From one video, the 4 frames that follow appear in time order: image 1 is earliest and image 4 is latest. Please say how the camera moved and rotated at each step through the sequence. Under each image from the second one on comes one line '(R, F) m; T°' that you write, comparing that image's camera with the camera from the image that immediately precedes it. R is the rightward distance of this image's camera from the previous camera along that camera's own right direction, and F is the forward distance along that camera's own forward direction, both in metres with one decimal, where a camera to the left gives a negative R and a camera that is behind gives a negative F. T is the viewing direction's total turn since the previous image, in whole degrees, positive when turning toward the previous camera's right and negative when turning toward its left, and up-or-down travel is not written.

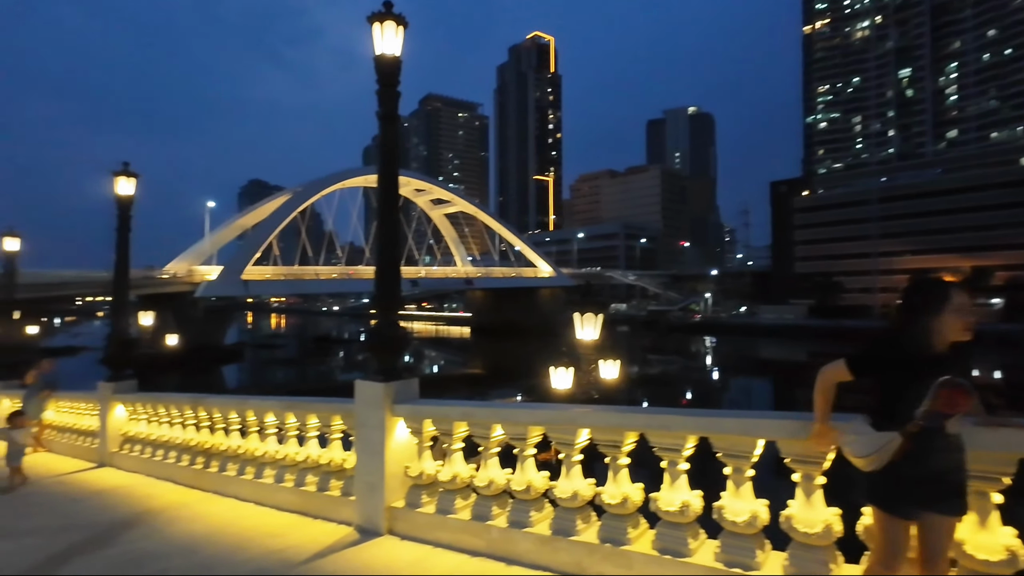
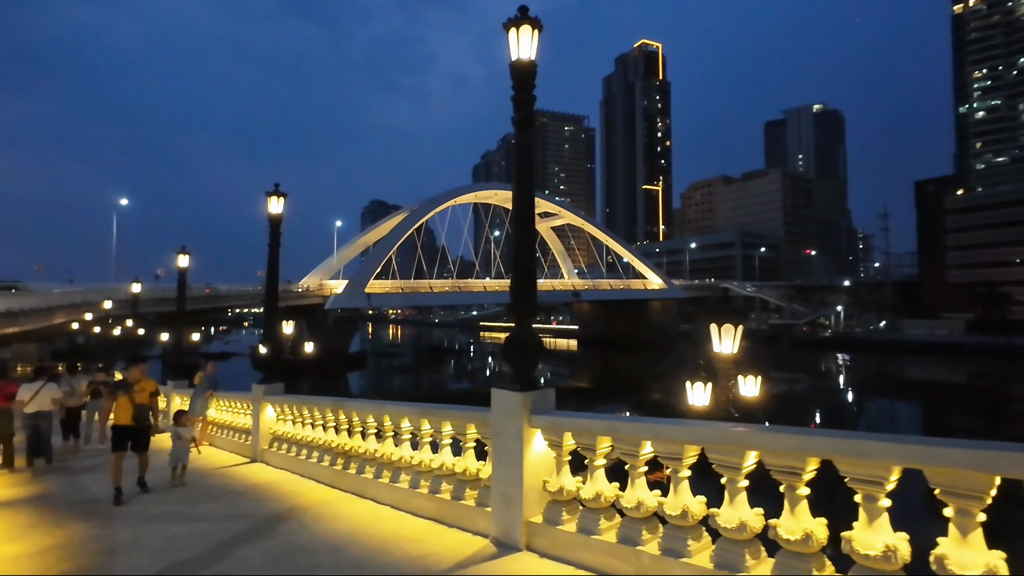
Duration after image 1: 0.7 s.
(-0.4, +0.2) m; -11°
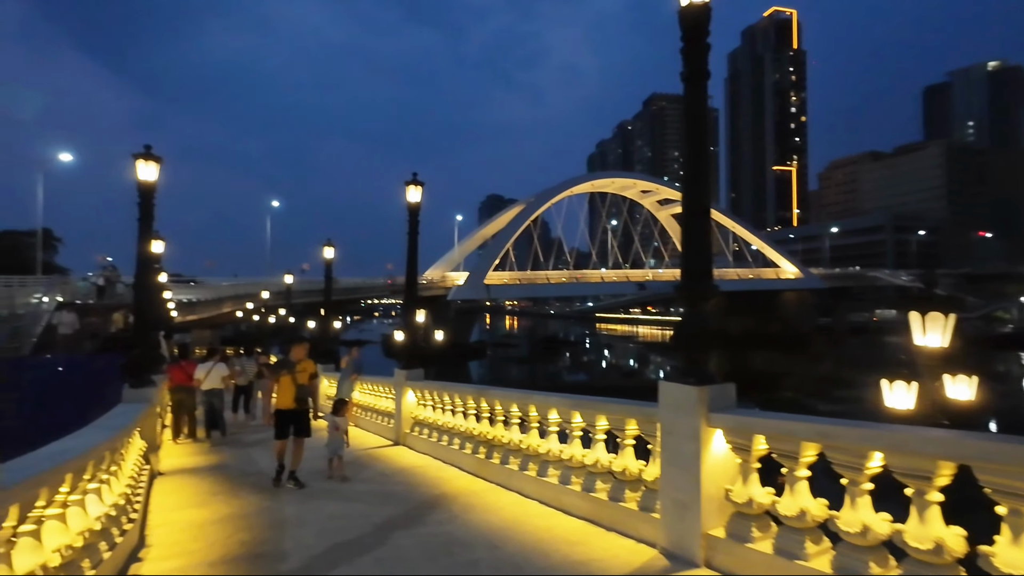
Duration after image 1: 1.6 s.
(-0.6, +0.5) m; -12°
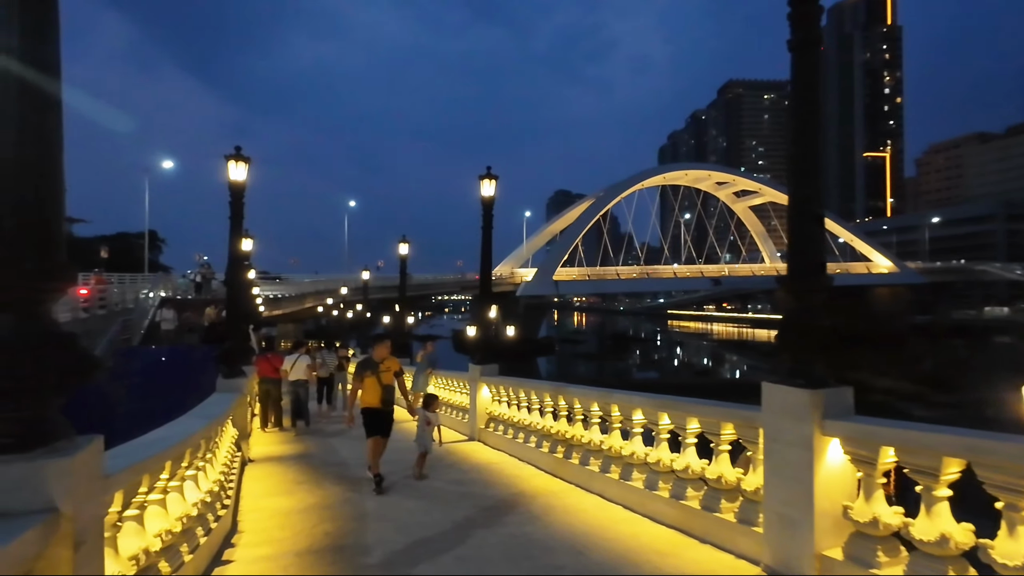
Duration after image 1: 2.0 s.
(-0.2, +0.3) m; -7°
